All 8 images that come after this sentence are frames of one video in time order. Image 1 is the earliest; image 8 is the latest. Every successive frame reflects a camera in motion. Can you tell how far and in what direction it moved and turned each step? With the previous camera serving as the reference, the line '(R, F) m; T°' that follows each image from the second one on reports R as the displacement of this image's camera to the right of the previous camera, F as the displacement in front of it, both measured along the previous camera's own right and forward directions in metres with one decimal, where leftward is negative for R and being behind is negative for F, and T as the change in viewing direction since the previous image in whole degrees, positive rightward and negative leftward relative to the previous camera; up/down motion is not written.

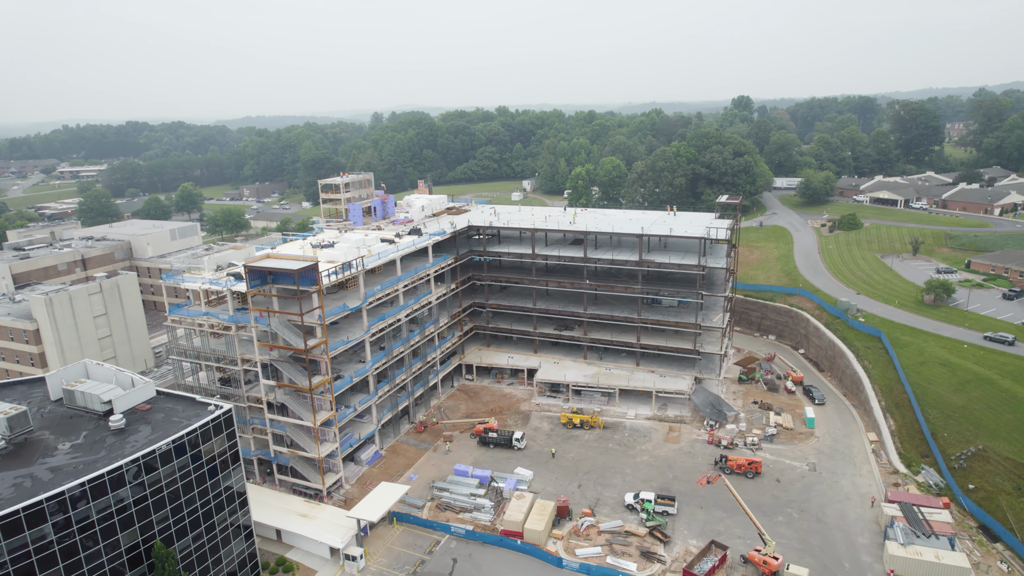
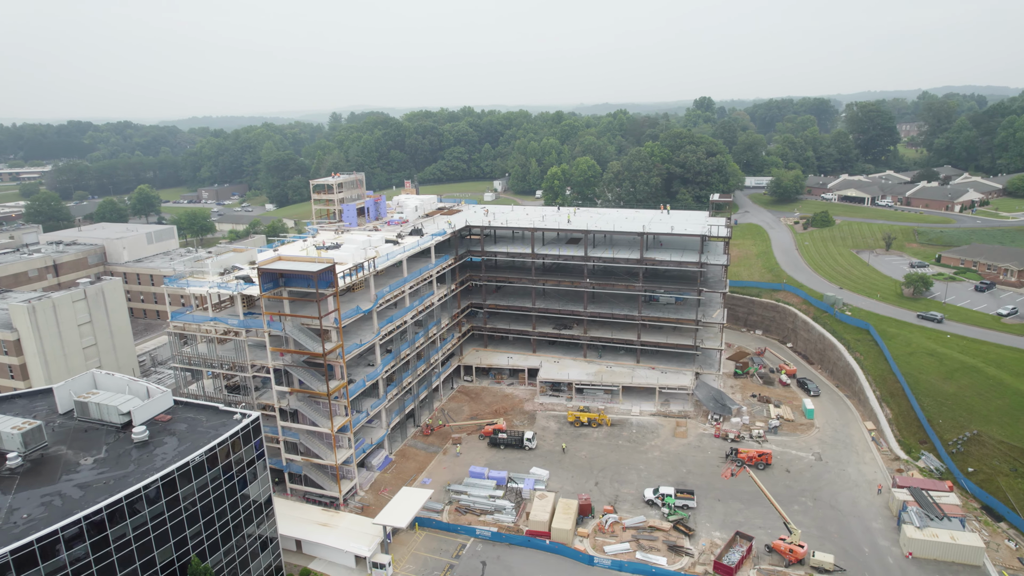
(-3.8, +0.3) m; +4°
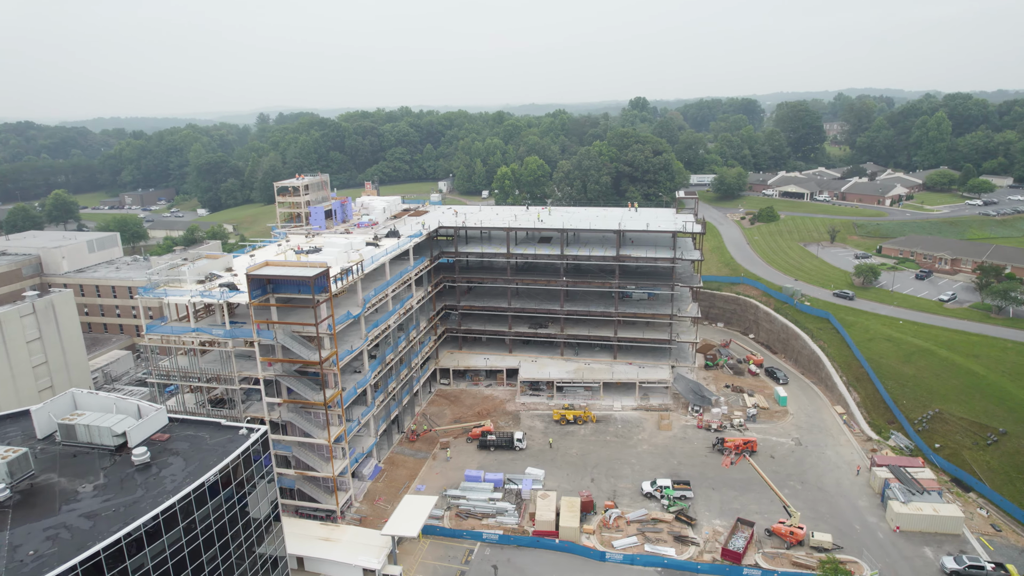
(-3.9, +0.5) m; +6°
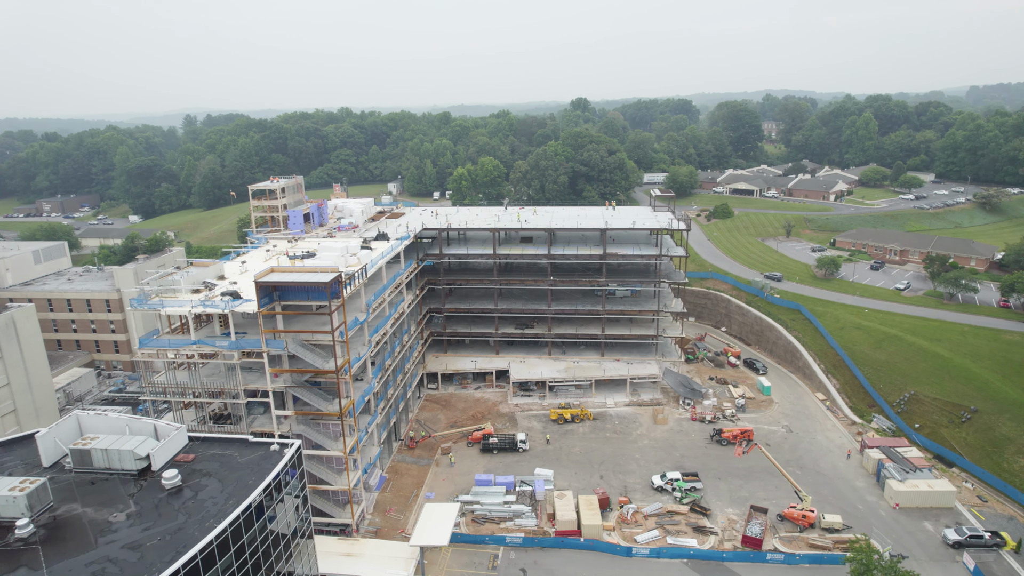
(-4.7, +0.6) m; +6°
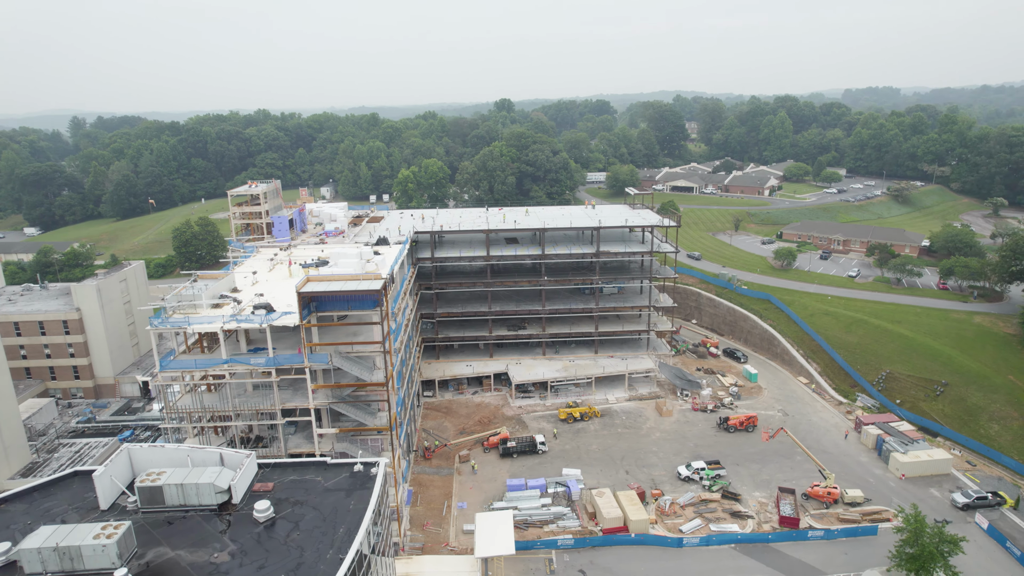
(-7.4, +1.0) m; +8°
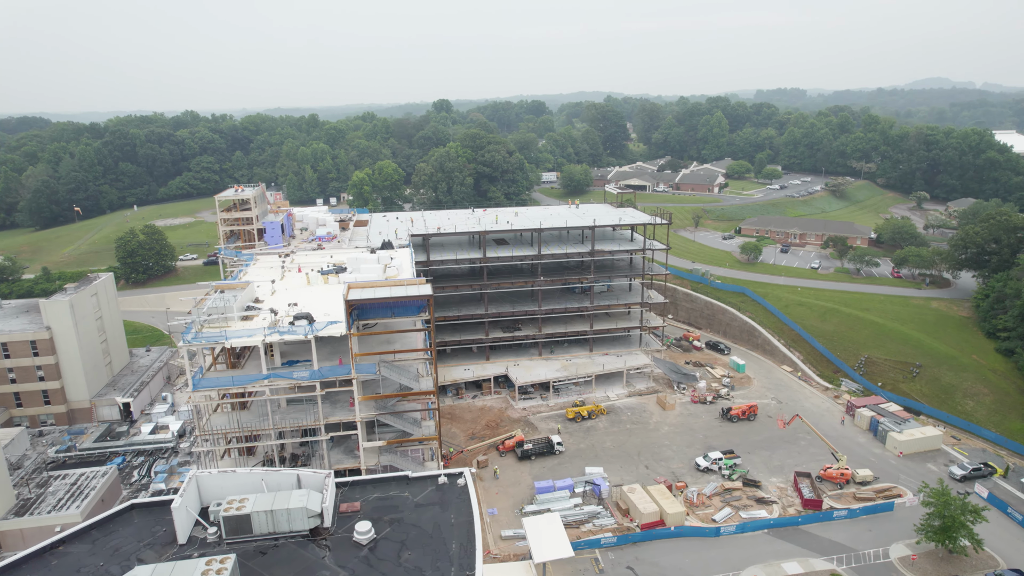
(-6.1, +0.7) m; +7°
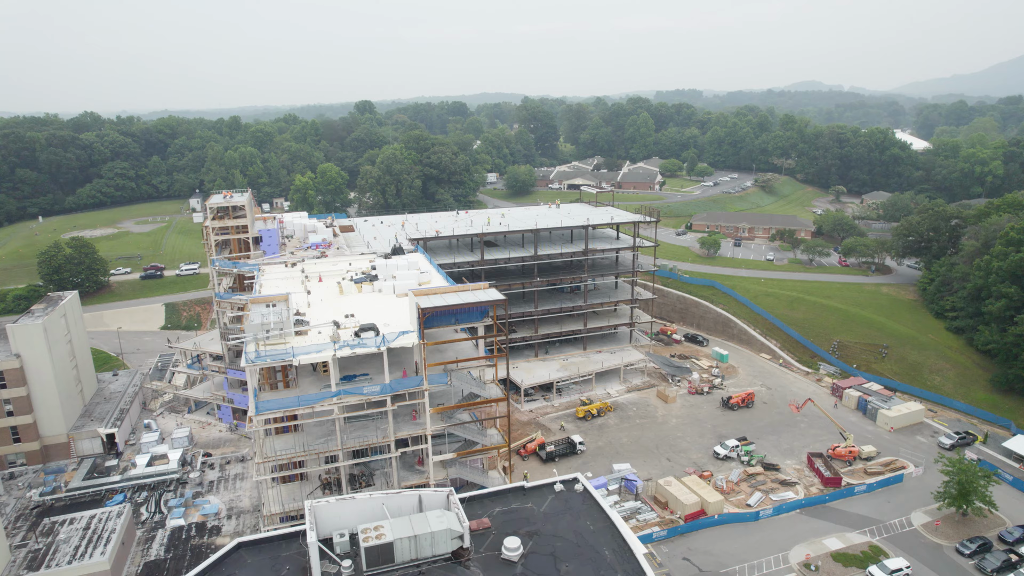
(-7.5, +1.0) m; +8°
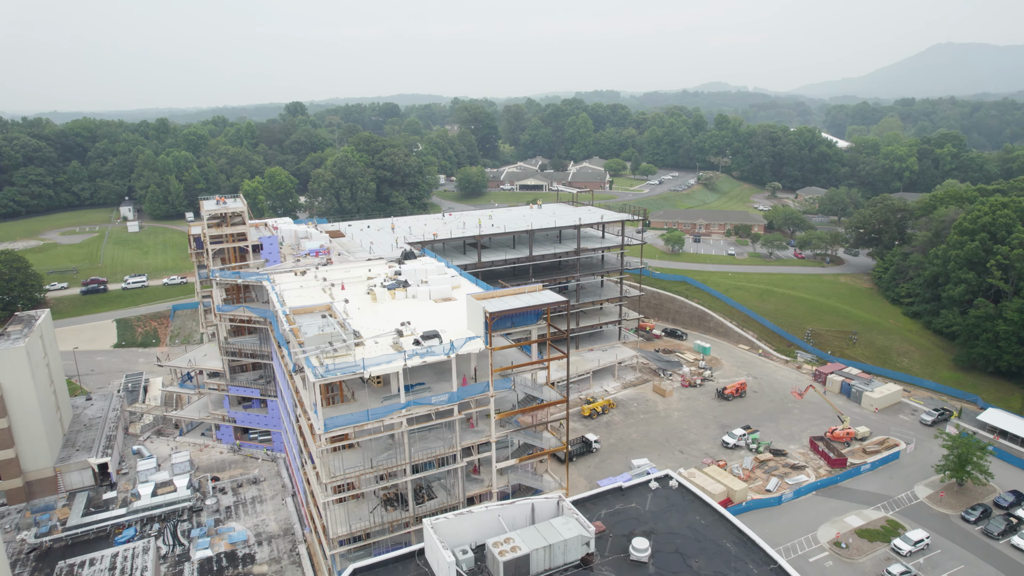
(-6.2, +0.7) m; +7°
